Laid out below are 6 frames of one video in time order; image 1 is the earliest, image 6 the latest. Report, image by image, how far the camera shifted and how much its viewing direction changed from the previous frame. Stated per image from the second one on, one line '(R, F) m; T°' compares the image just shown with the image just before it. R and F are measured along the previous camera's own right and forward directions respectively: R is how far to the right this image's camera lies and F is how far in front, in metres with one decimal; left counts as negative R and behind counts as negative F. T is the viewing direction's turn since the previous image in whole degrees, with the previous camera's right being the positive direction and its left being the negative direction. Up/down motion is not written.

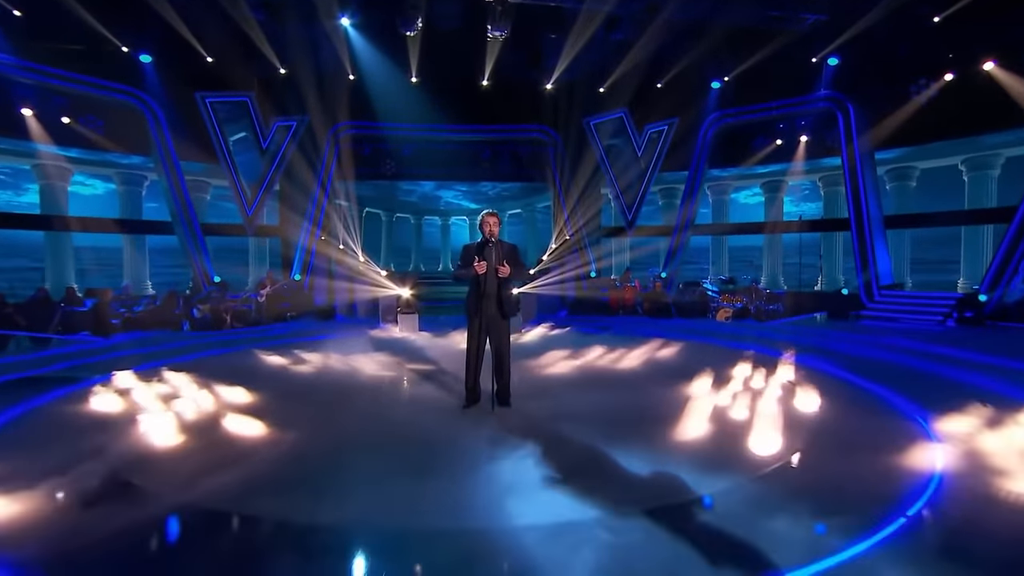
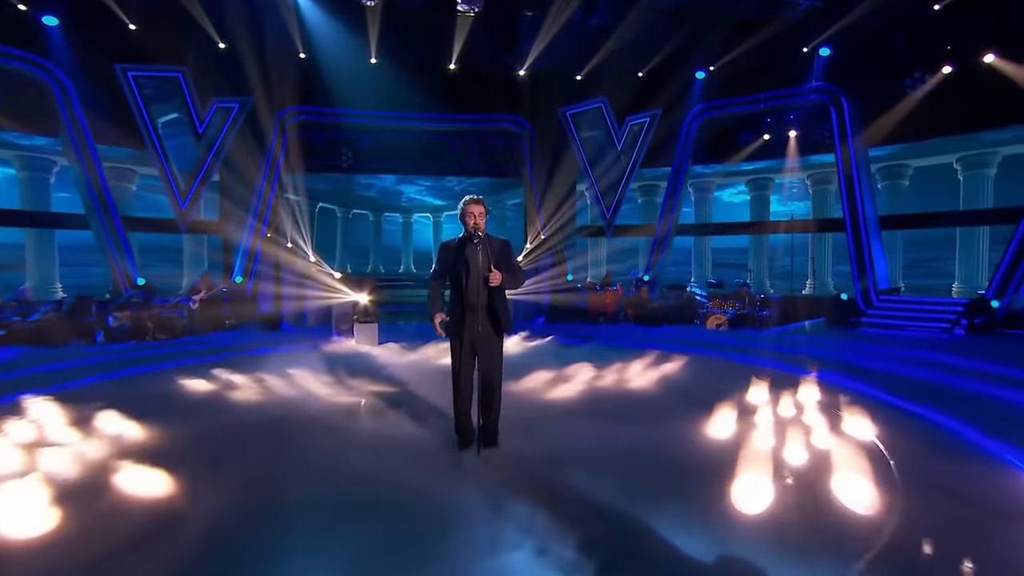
(-0.2, +1.1) m; +4°
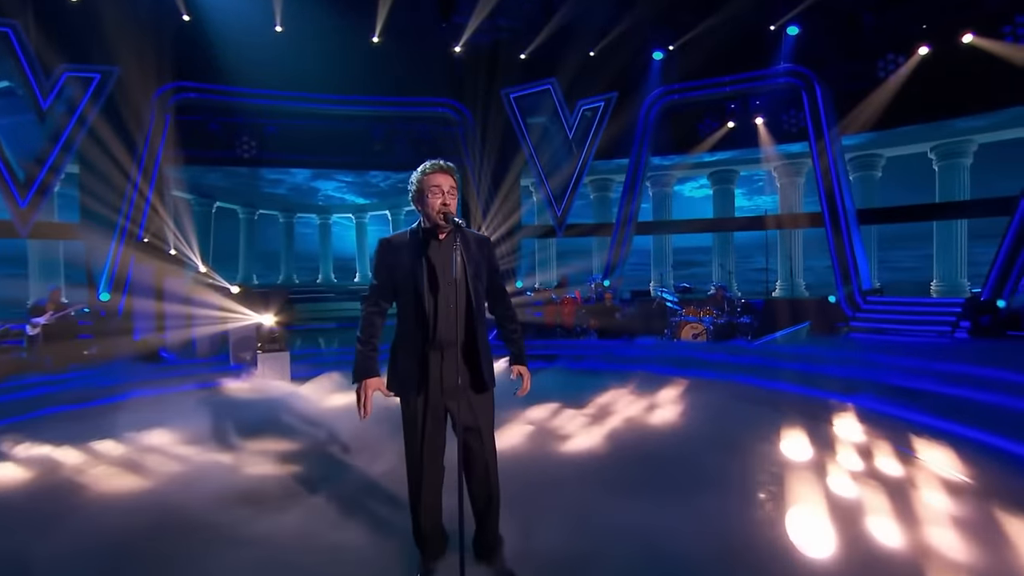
(-0.3, +1.6) m; +7°
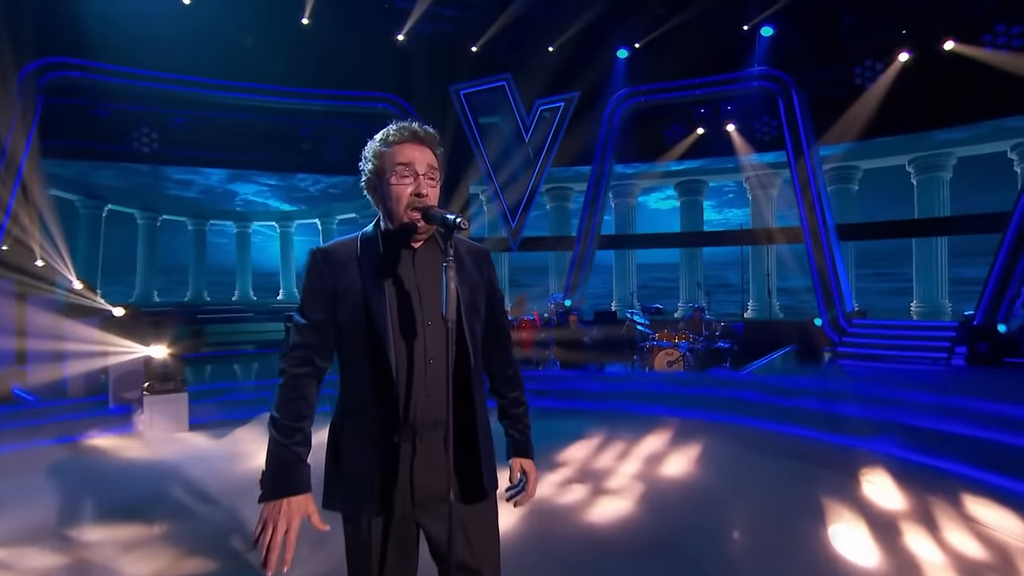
(-0.2, +1.2) m; +6°
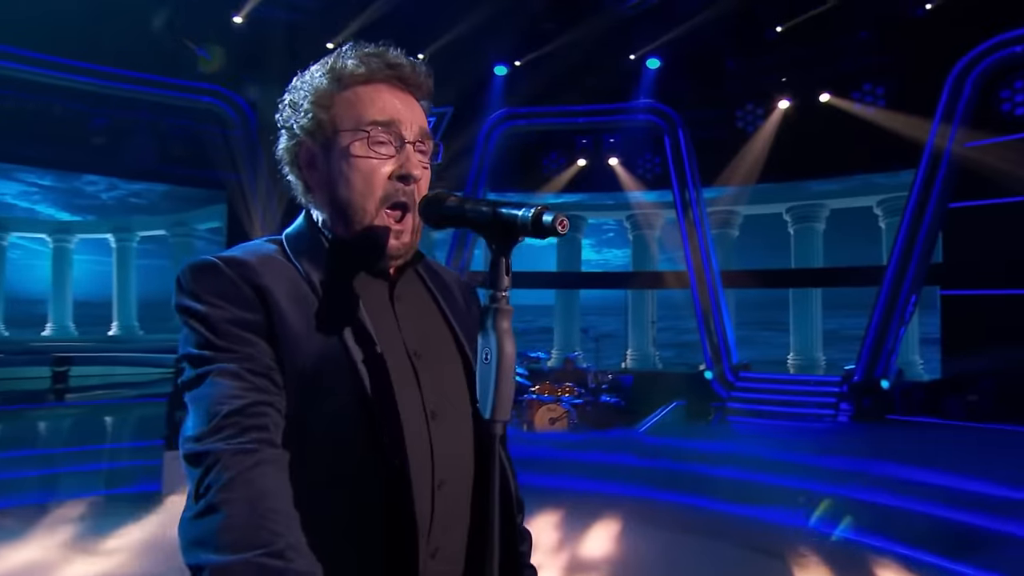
(-0.3, +1.4) m; +14°
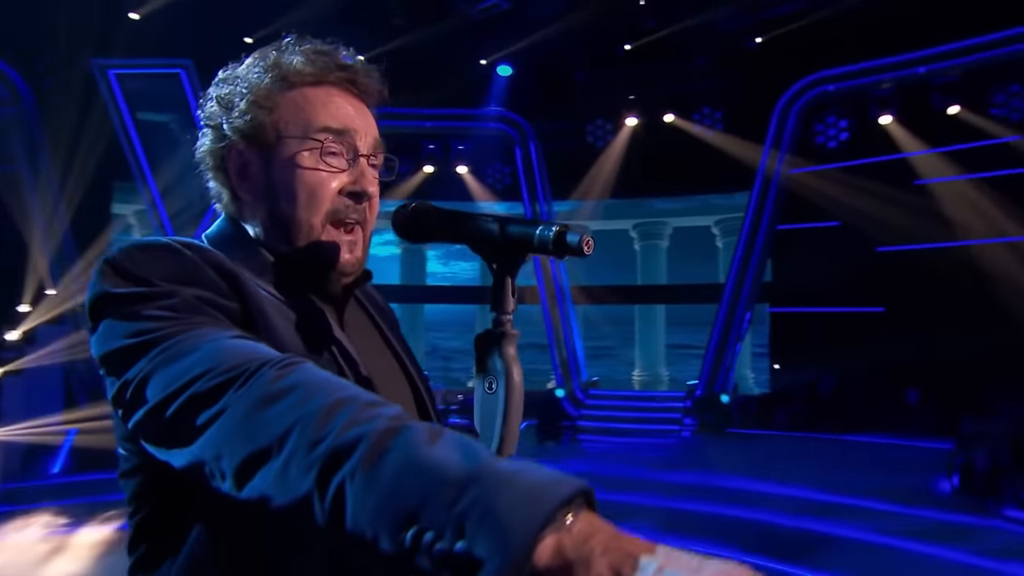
(-0.1, +0.6) m; +14°
